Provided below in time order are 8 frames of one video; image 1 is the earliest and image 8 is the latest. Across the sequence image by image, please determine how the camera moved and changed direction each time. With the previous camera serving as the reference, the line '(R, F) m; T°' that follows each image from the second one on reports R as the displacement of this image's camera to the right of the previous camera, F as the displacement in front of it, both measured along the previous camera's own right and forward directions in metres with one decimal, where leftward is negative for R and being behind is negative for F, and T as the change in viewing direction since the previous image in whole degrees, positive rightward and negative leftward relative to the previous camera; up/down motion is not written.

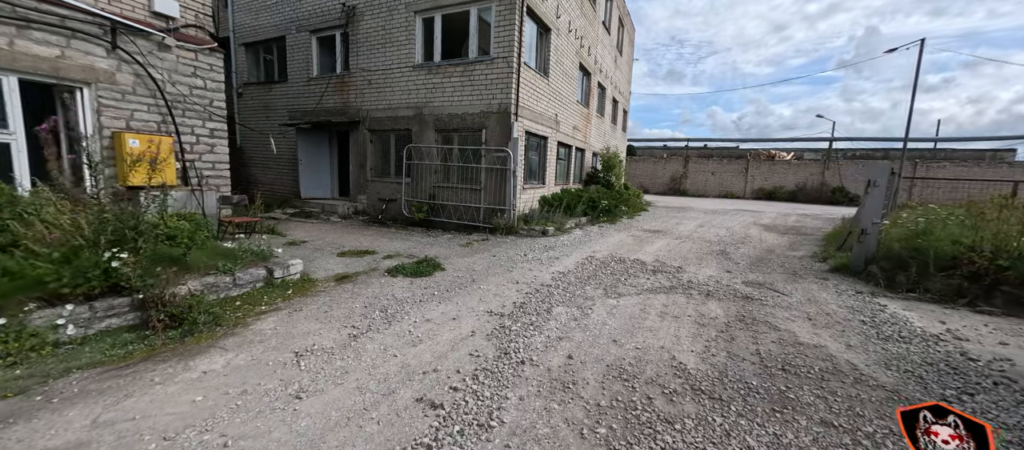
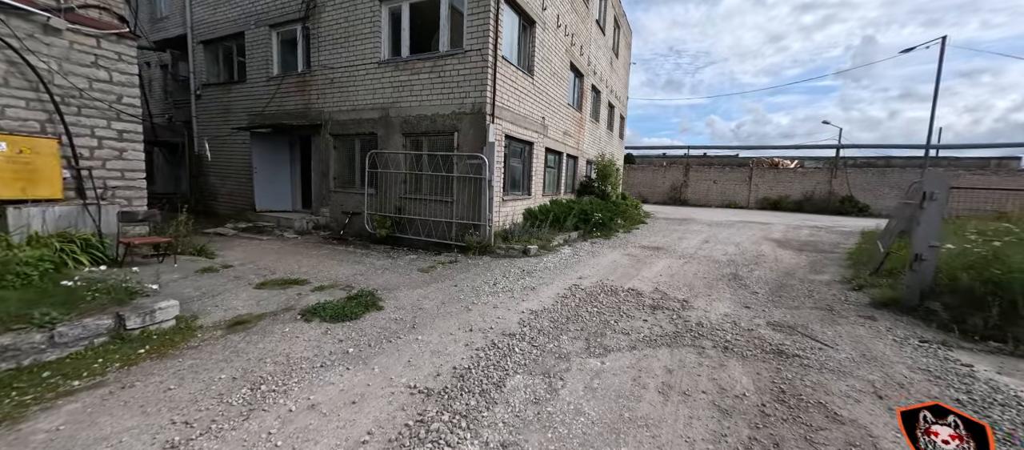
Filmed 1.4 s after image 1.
(+0.4, +1.1) m; 0°
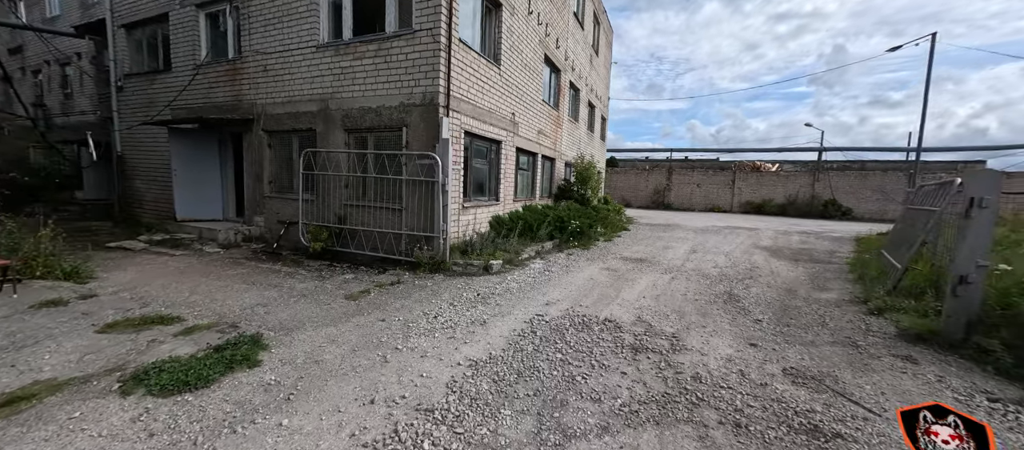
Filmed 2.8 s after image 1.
(+0.4, +1.0) m; +2°
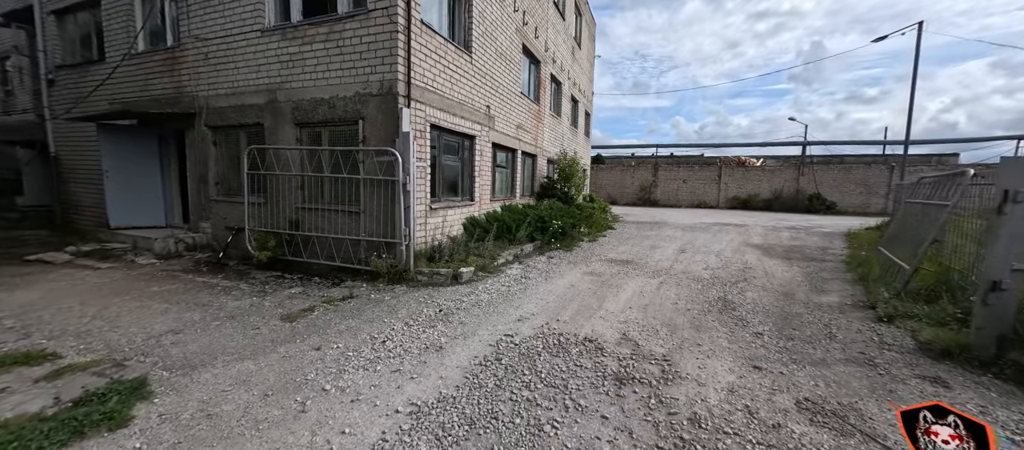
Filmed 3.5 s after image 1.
(+0.2, +0.6) m; +2°
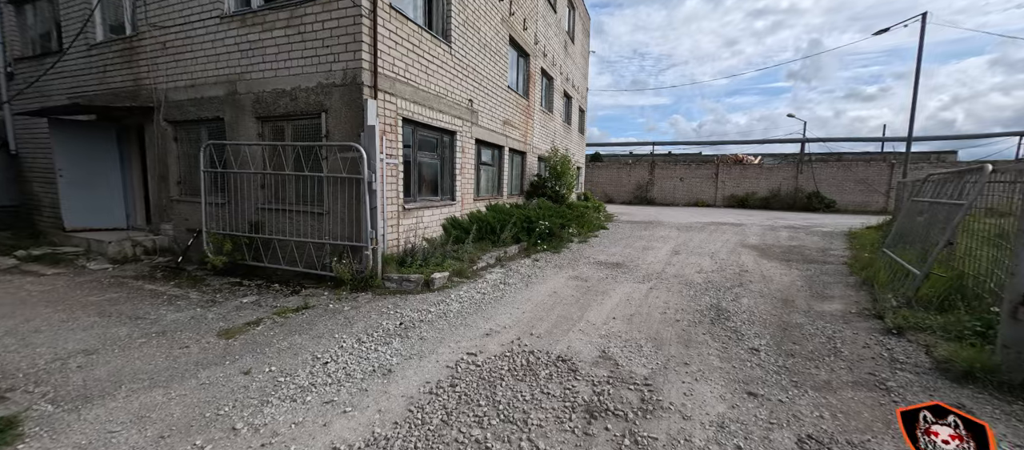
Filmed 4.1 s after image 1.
(+0.3, +0.4) m; 0°
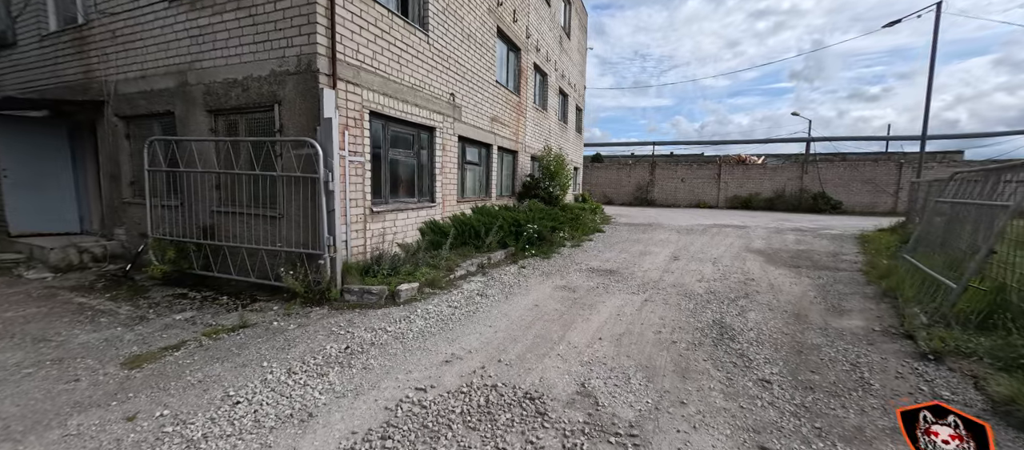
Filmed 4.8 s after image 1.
(+0.3, +0.5) m; 0°
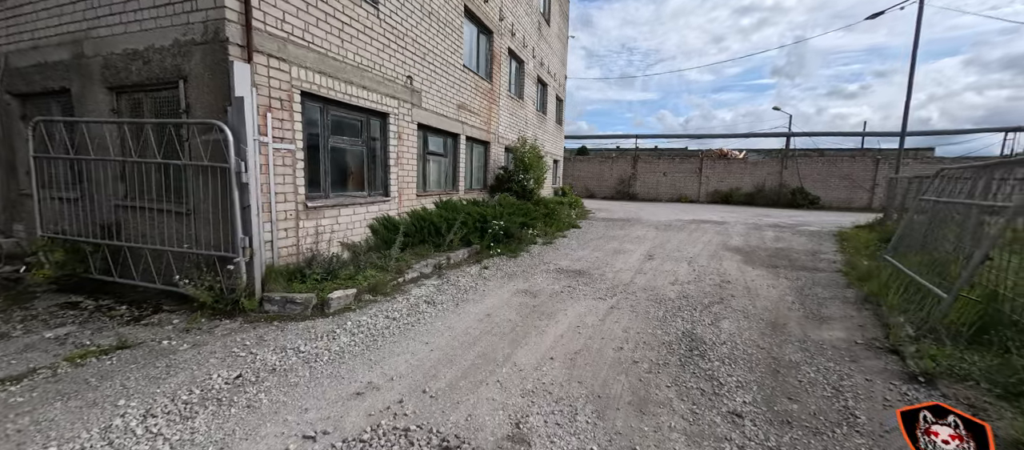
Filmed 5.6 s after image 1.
(+0.4, +0.5) m; +2°
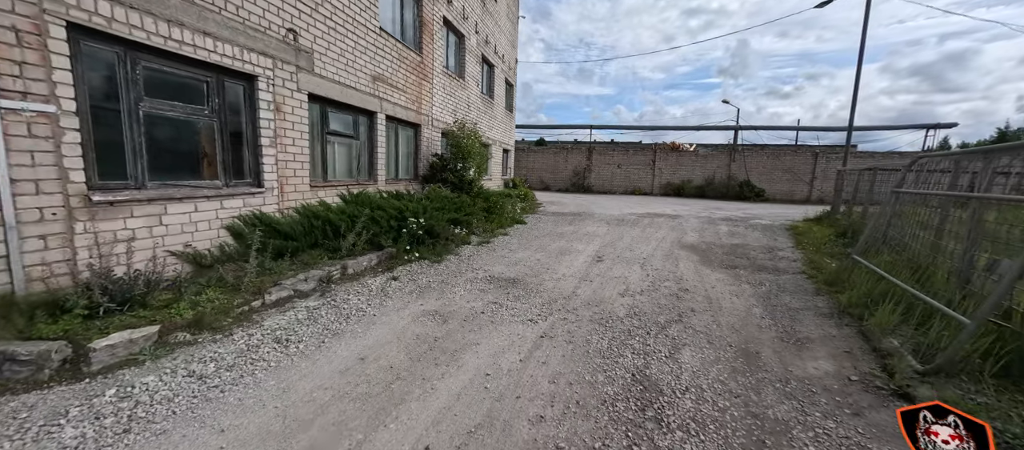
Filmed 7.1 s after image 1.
(+0.5, +1.1) m; +6°
